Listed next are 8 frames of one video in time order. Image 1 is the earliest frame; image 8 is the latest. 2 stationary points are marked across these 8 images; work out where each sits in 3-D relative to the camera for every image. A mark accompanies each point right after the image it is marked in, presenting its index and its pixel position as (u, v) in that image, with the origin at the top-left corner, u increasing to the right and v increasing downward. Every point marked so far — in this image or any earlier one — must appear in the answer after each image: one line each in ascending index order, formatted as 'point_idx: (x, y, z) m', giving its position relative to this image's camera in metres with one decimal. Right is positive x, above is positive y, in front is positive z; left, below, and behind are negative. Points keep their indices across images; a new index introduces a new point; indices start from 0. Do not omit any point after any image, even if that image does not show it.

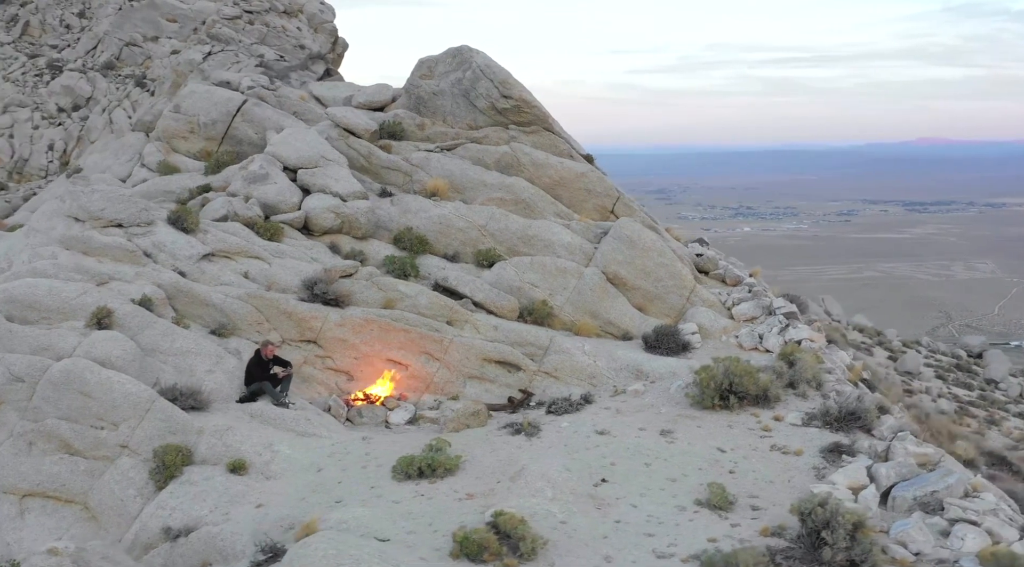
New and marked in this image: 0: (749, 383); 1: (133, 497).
0: (+4.4, -1.8, +16.9) m
1: (-6.3, -3.6, +15.2) m
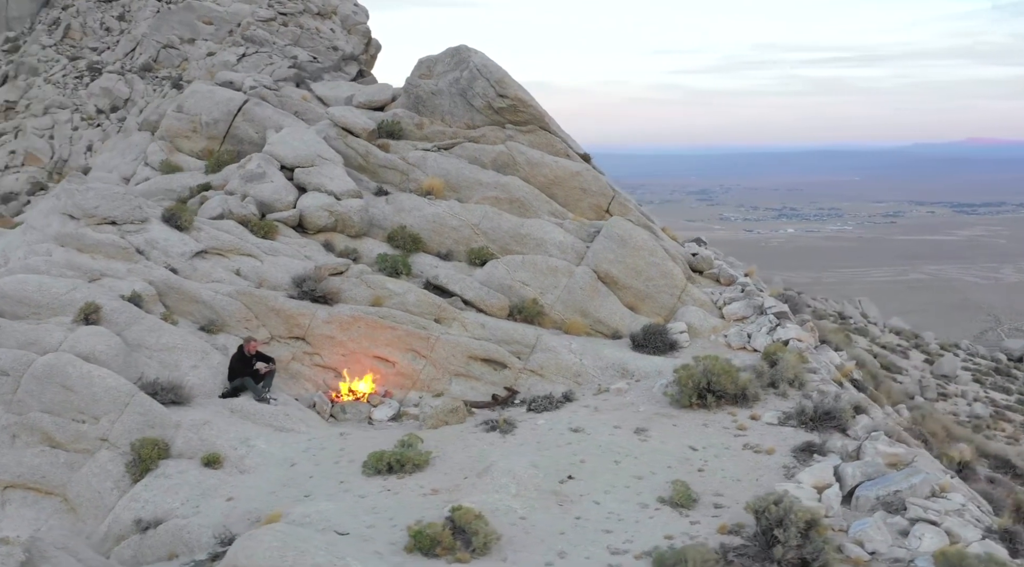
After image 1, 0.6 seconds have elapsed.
0: (+4.0, -1.8, +16.8) m
1: (-6.8, -3.5, +15.4) m
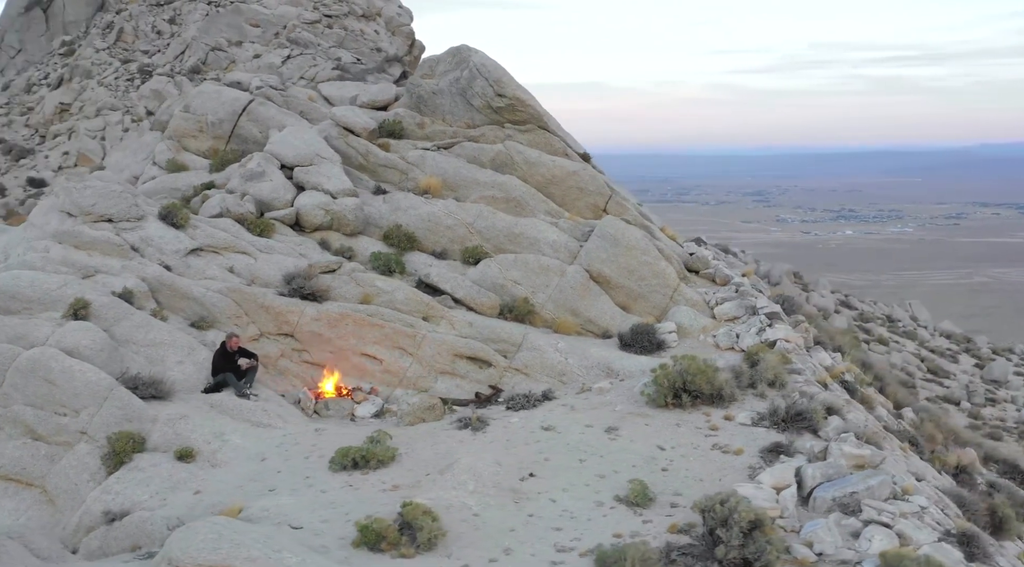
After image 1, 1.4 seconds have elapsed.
0: (+3.5, -1.8, +16.7) m
1: (-7.3, -3.4, +15.6) m
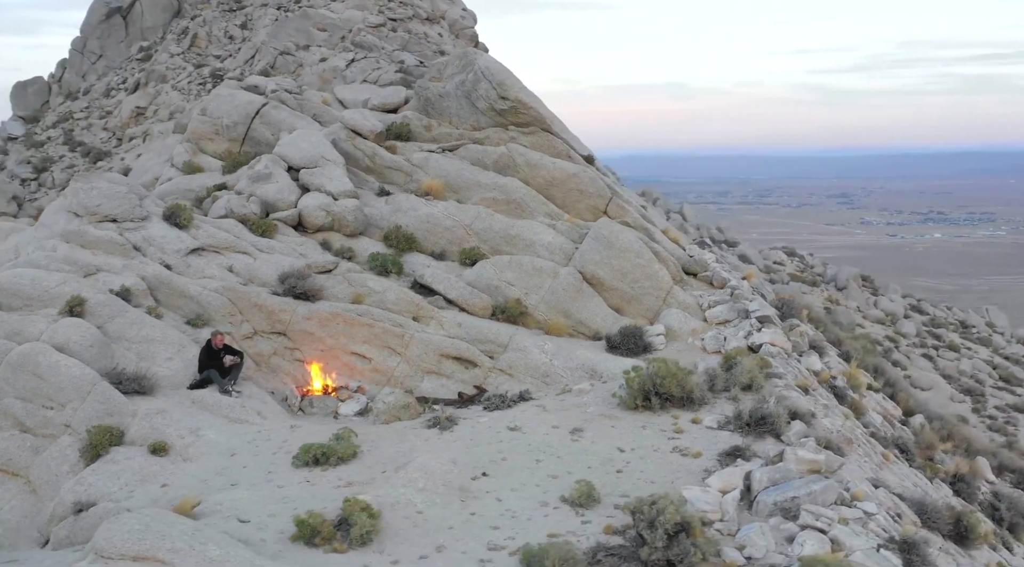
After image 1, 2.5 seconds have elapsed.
0: (+2.9, -1.8, +16.6) m
1: (-7.9, -3.4, +16.1) m
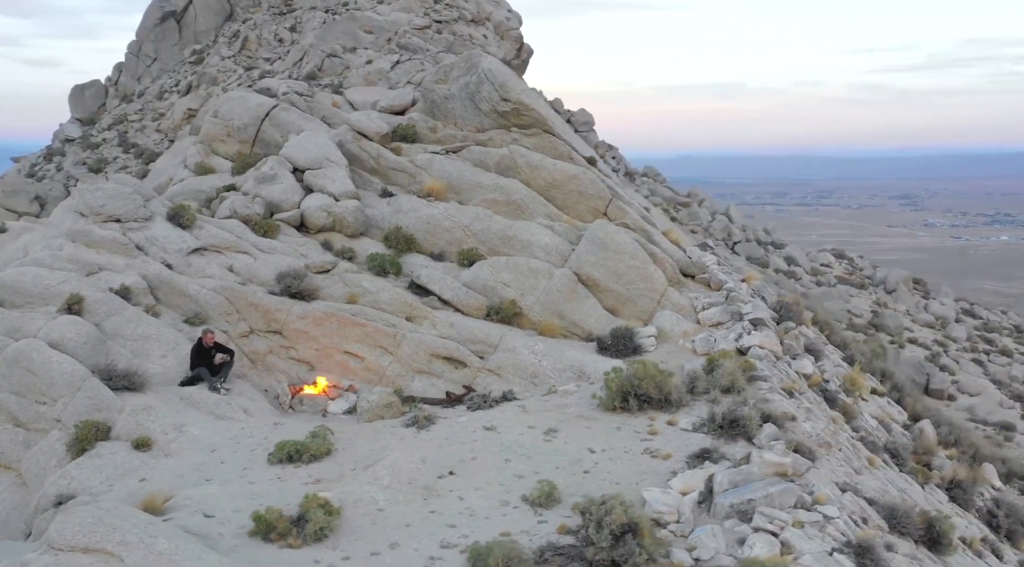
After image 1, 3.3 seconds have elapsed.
0: (+2.5, -1.9, +16.6) m
1: (-8.3, -3.3, +16.5) m
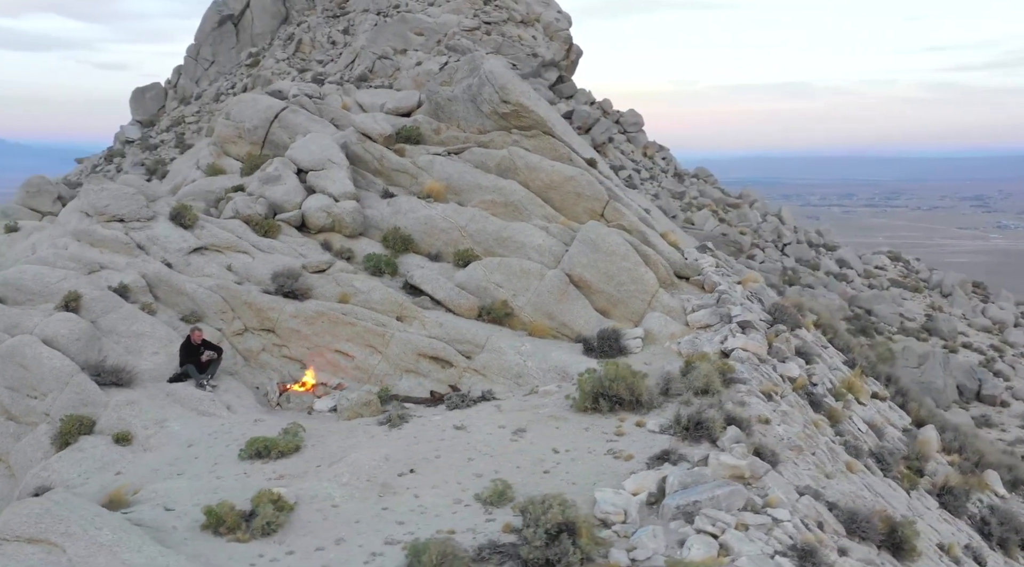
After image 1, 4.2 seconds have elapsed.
0: (+2.0, -1.9, +16.7) m
1: (-8.9, -3.3, +17.0) m
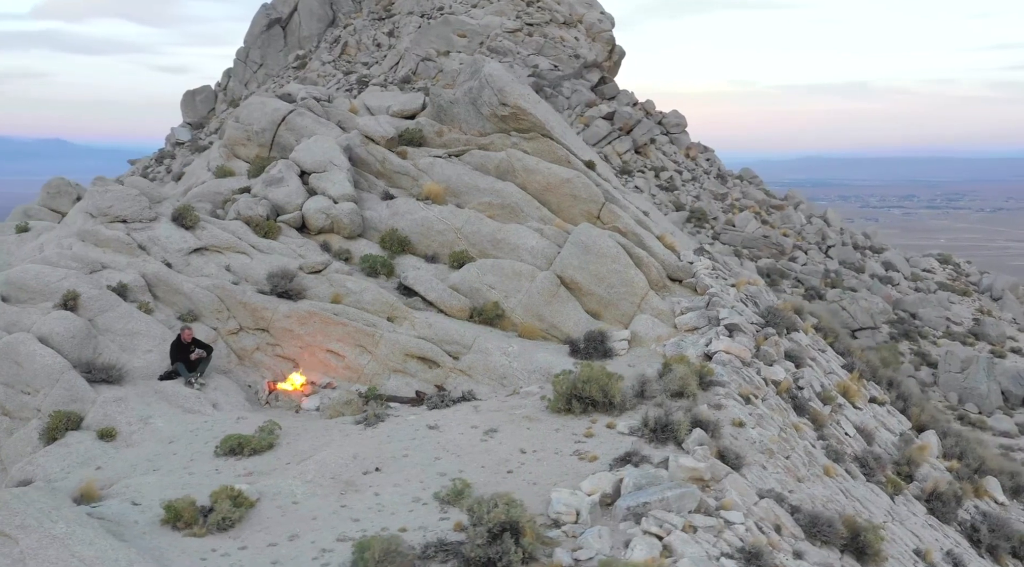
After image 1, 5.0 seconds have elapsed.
0: (+1.6, -1.9, +16.8) m
1: (-9.3, -3.3, +17.5) m
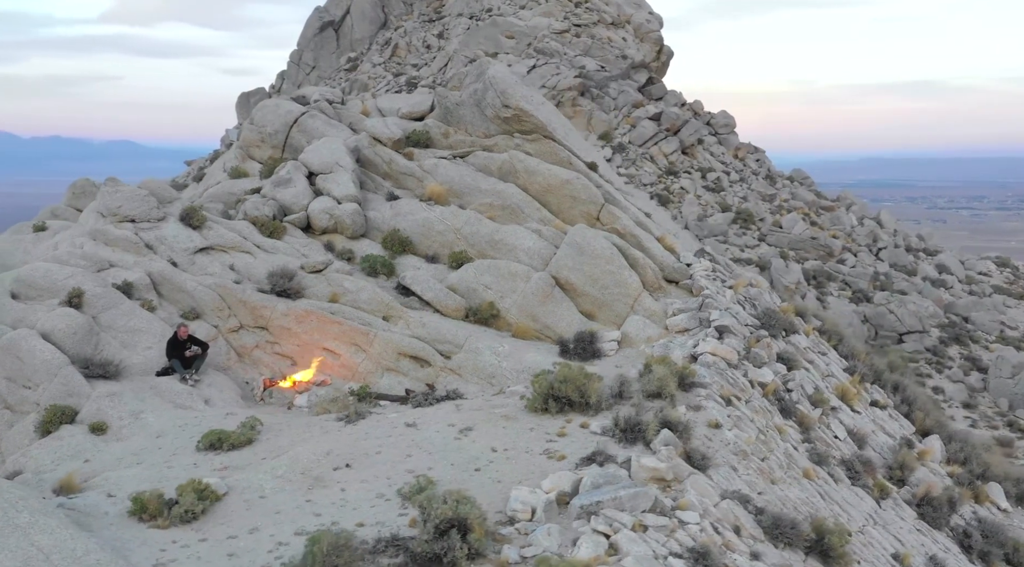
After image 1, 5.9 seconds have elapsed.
0: (+1.1, -2.0, +16.9) m
1: (-9.7, -3.2, +18.1) m
